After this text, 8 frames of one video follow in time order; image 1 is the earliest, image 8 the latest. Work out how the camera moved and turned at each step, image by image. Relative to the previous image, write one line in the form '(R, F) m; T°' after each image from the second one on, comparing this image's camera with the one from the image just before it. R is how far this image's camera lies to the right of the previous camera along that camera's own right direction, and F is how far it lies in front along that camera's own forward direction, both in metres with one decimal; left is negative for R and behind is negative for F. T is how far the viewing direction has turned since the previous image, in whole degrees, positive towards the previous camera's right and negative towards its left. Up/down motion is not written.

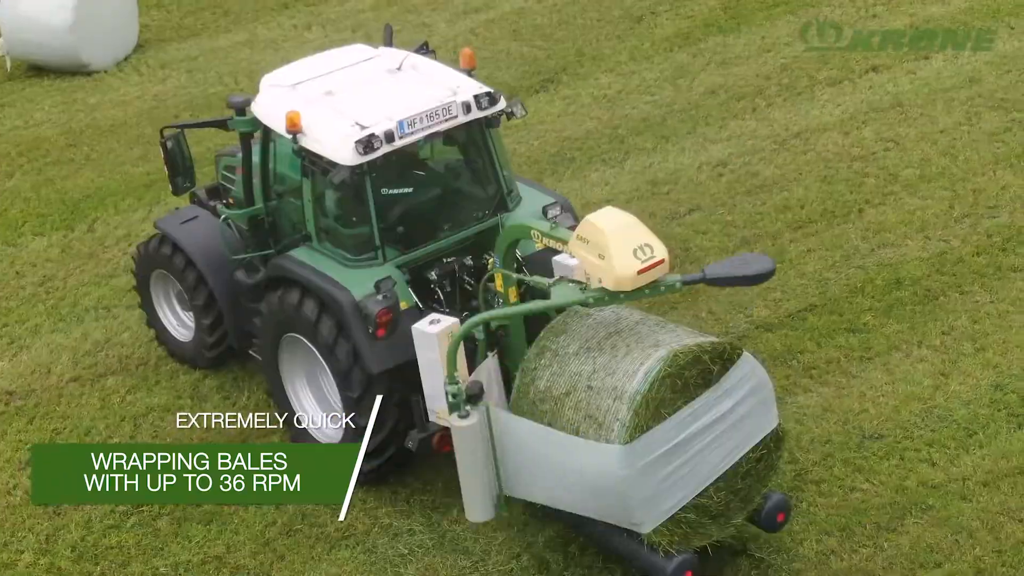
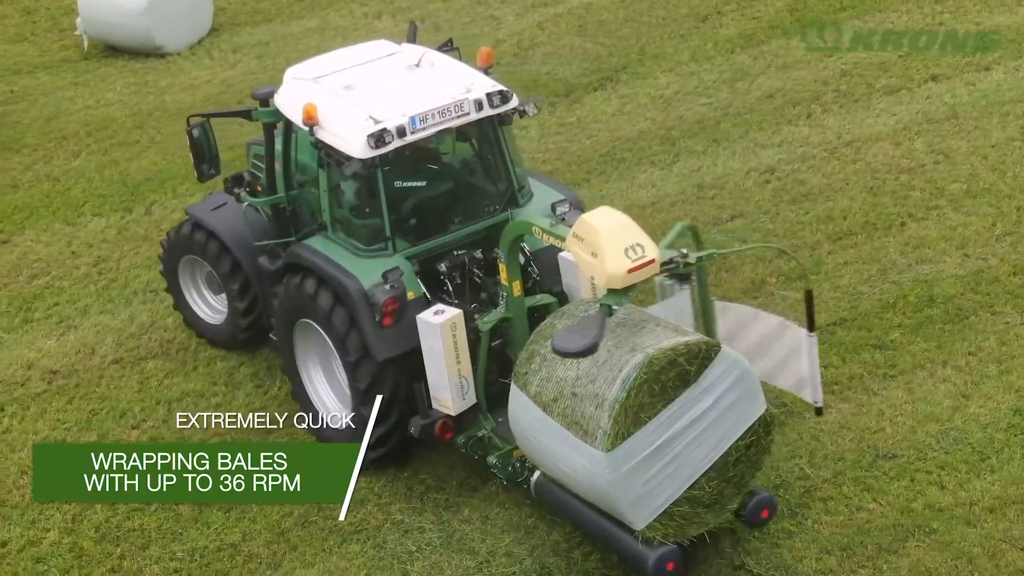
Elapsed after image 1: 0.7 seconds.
(+0.4, +0.1) m; -4°
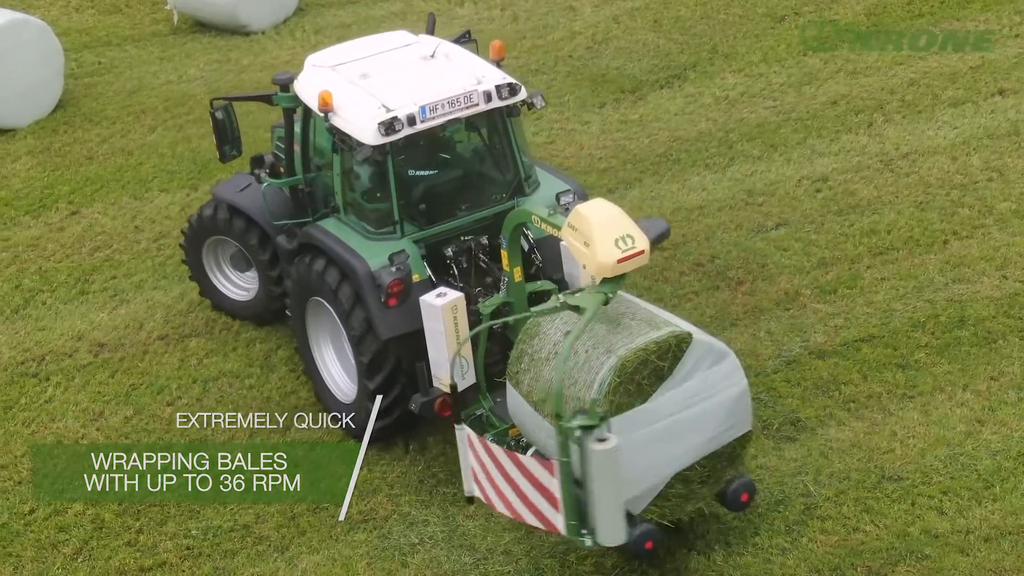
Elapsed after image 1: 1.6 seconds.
(+0.3, -0.1) m; -4°
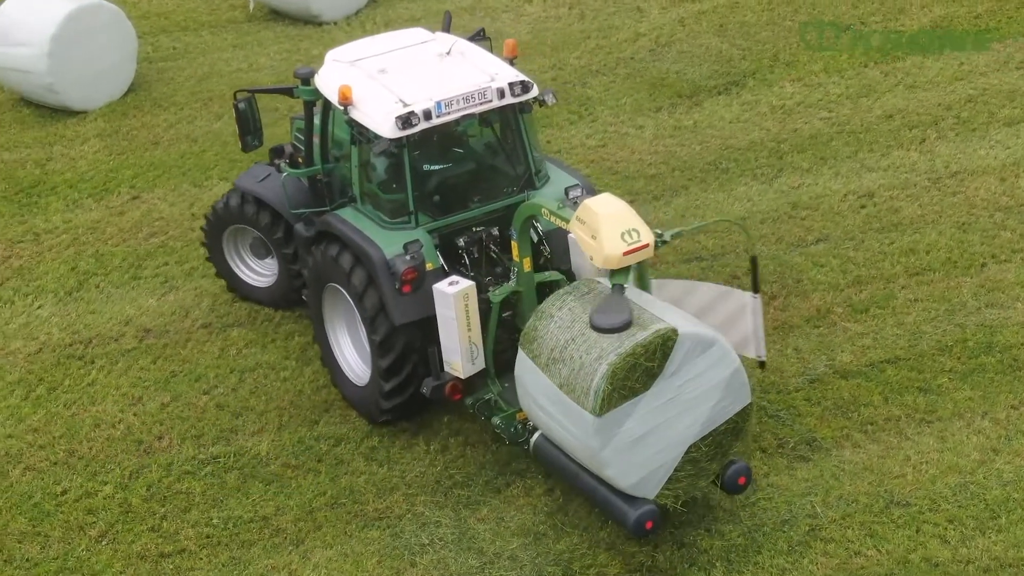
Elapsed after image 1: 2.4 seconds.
(+0.2, -0.1) m; -3°
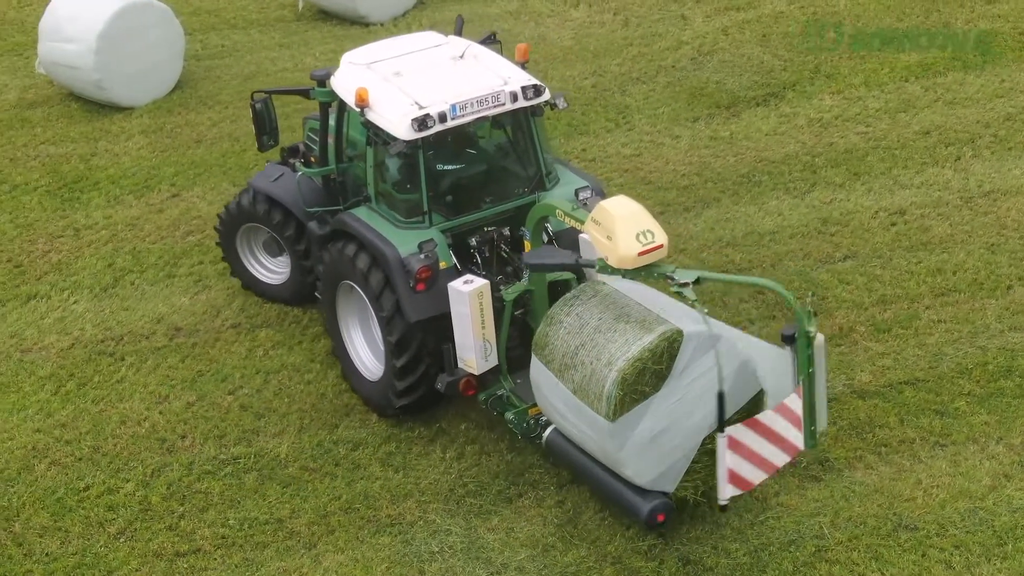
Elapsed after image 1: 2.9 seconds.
(+0.2, -0.1) m; -2°
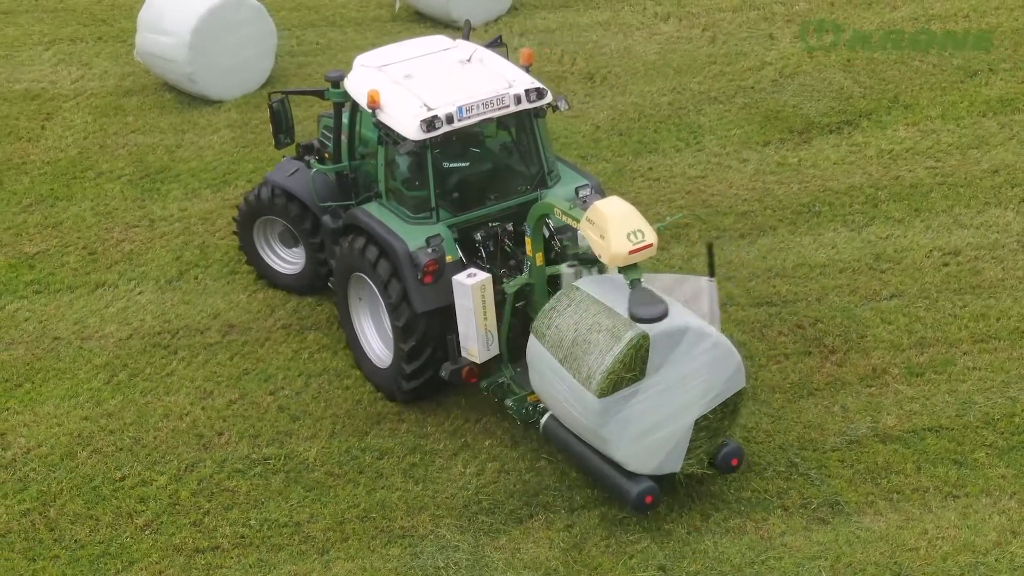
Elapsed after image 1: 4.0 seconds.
(+0.4, -0.1) m; -5°
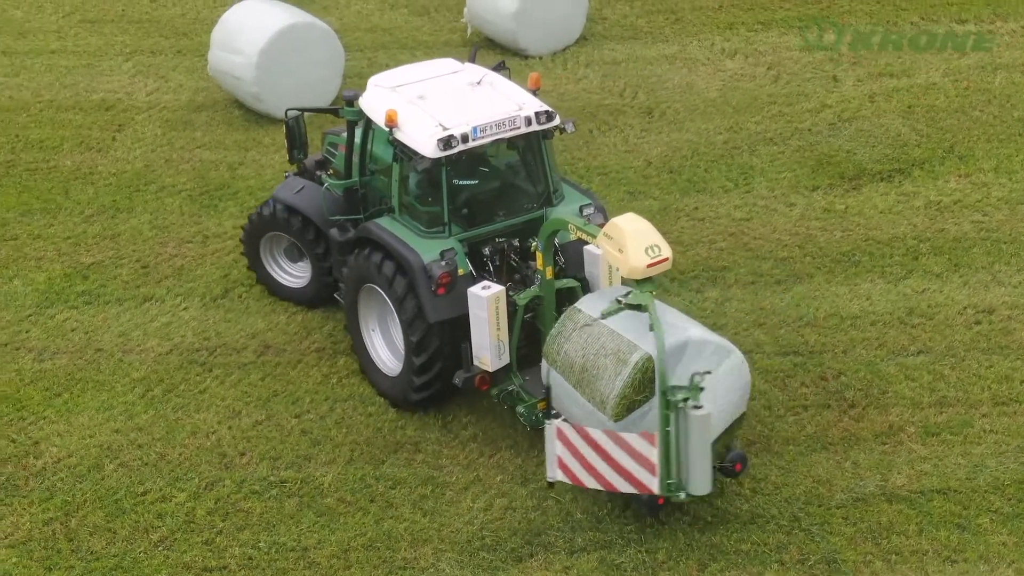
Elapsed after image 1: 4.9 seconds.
(+0.3, -0.1) m; -4°
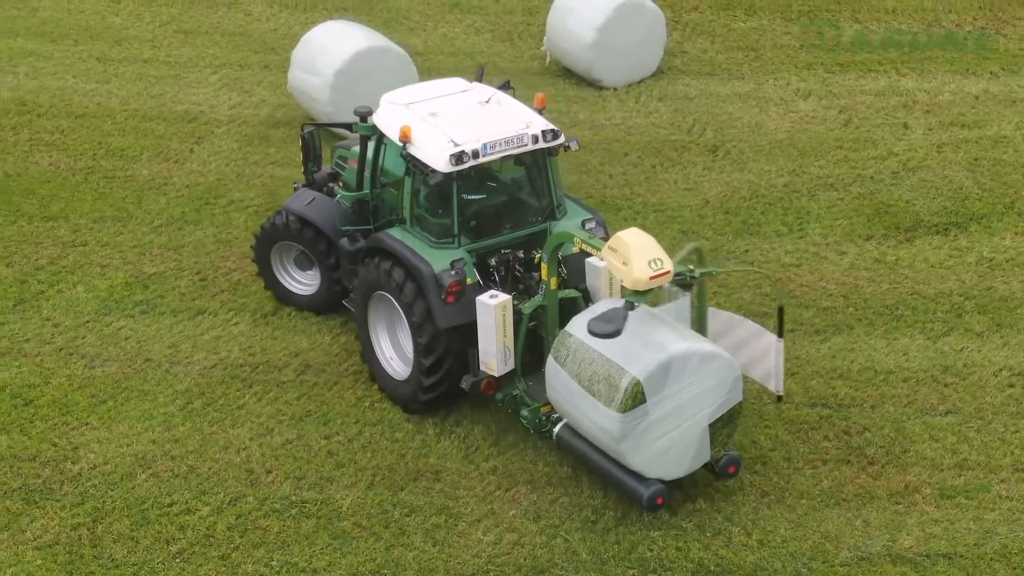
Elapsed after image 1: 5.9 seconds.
(+0.4, -0.1) m; -4°
